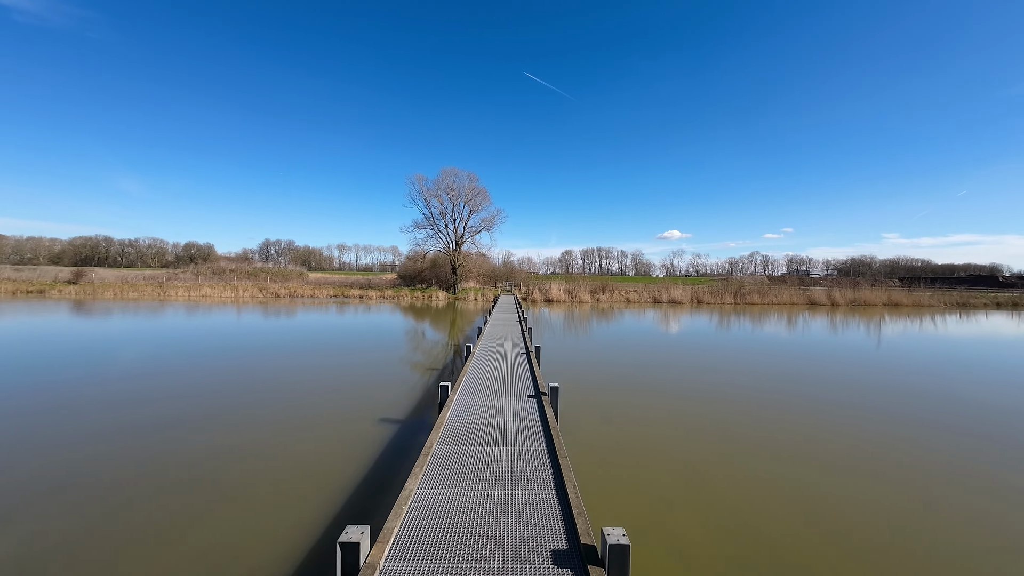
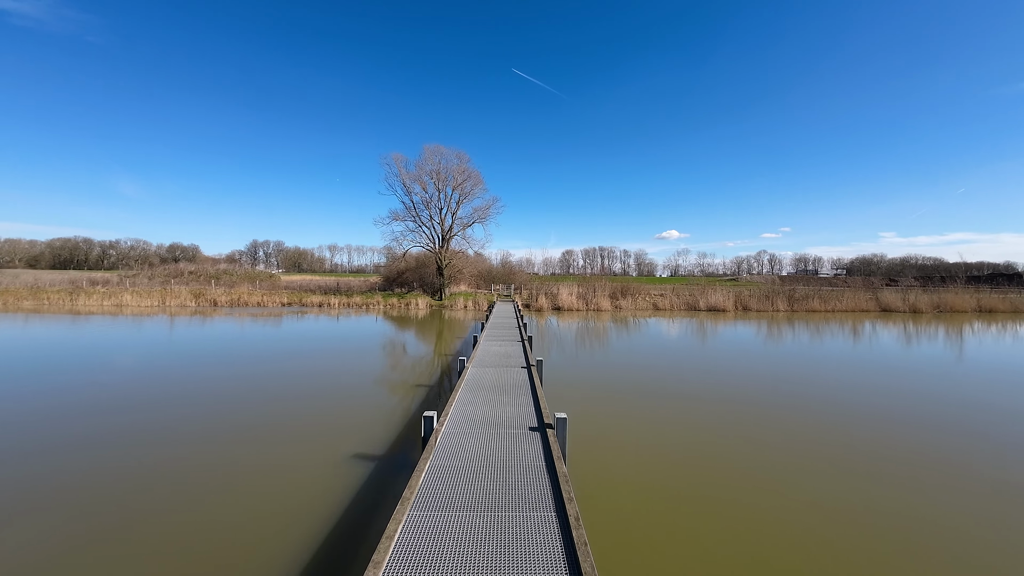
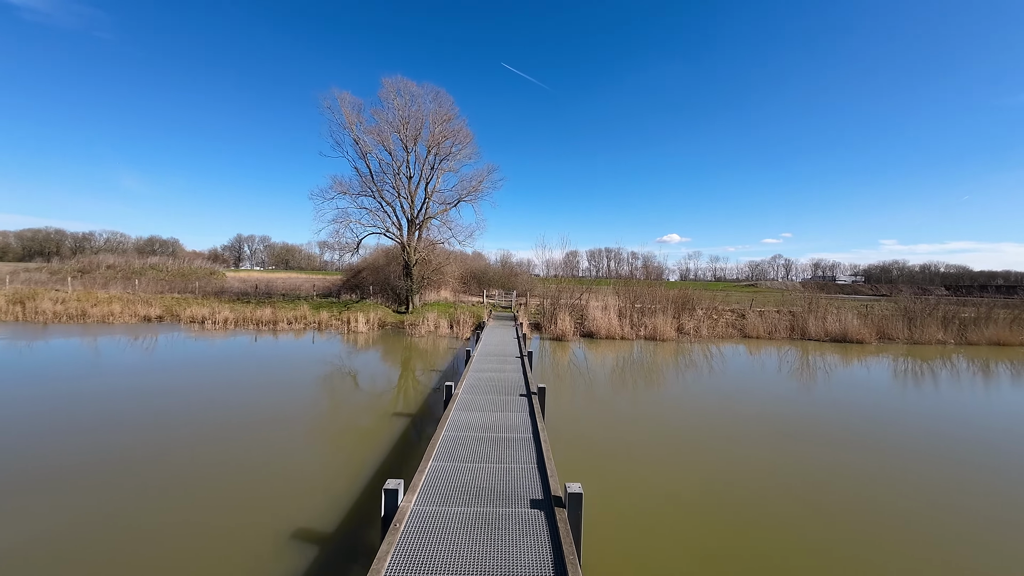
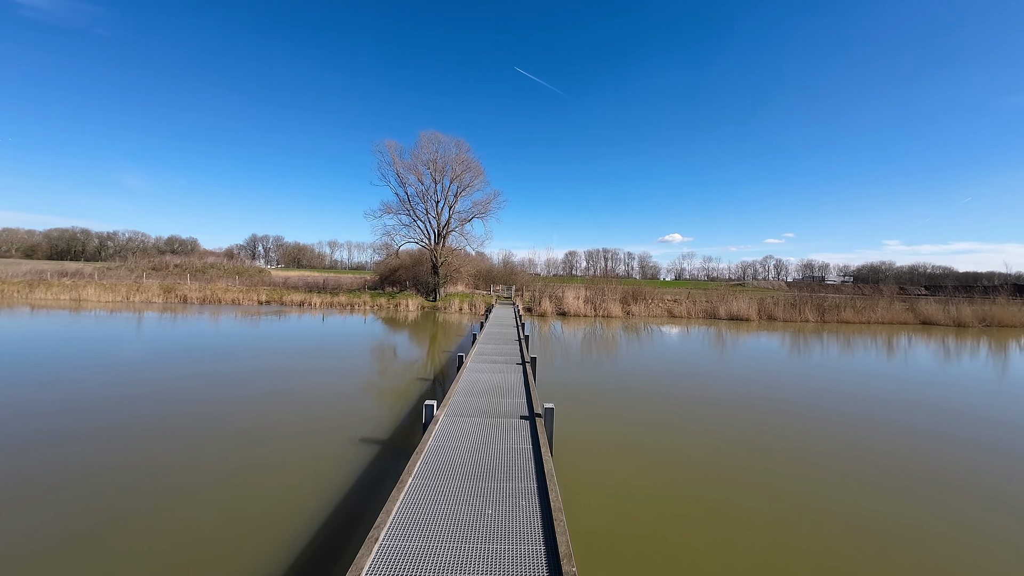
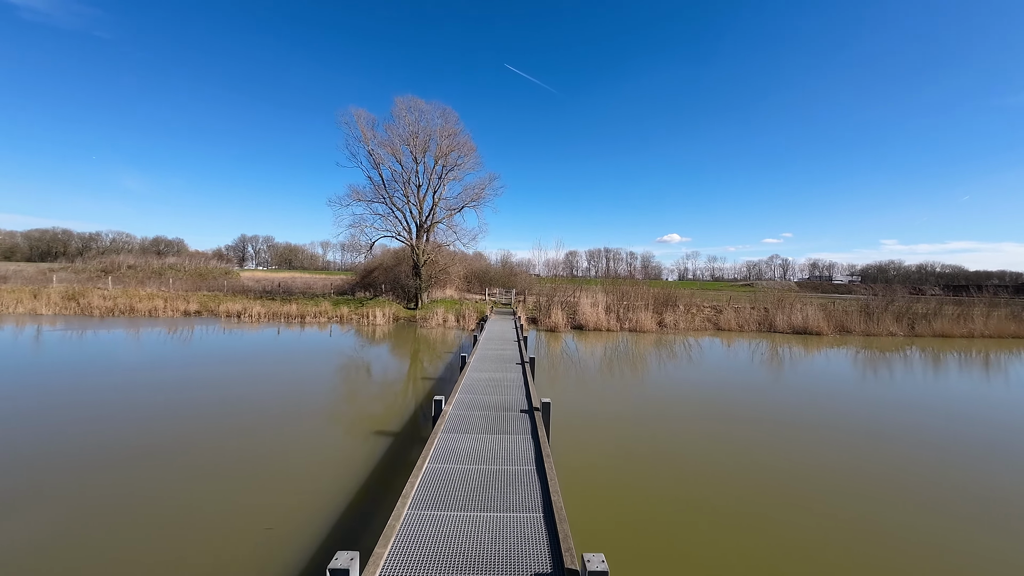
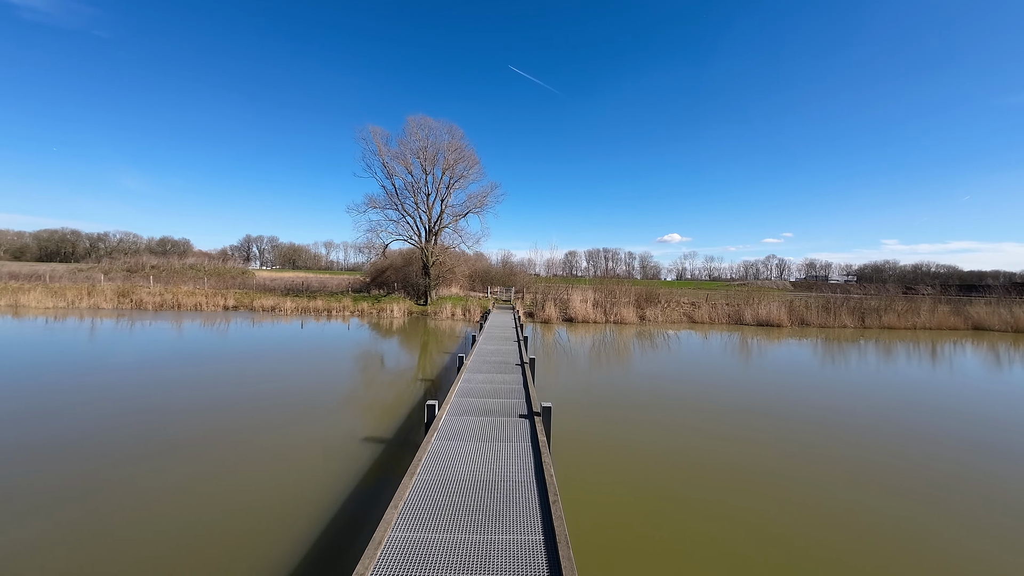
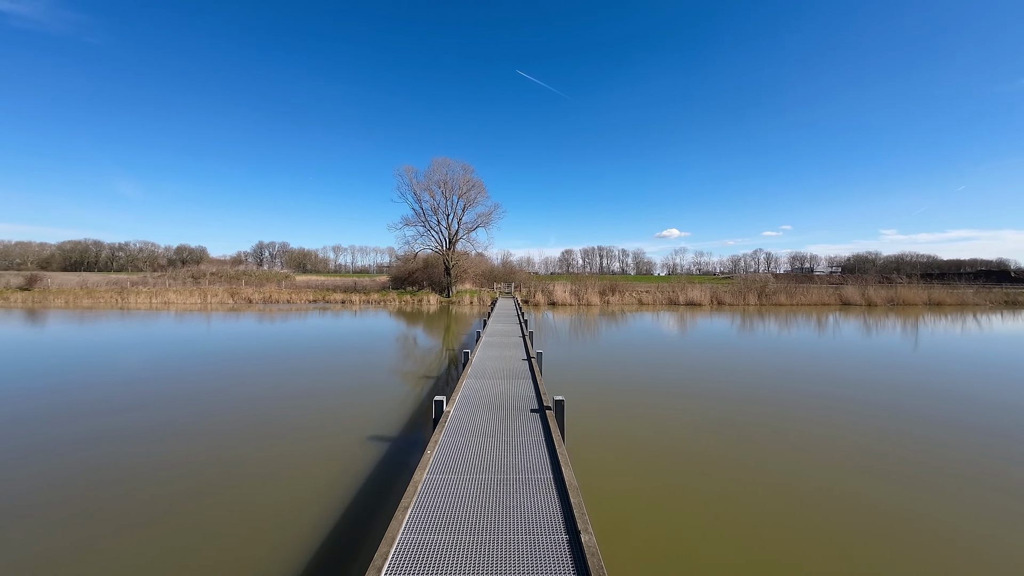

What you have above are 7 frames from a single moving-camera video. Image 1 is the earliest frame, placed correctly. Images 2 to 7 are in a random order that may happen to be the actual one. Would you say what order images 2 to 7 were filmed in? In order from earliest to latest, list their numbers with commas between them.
7, 2, 4, 6, 5, 3
